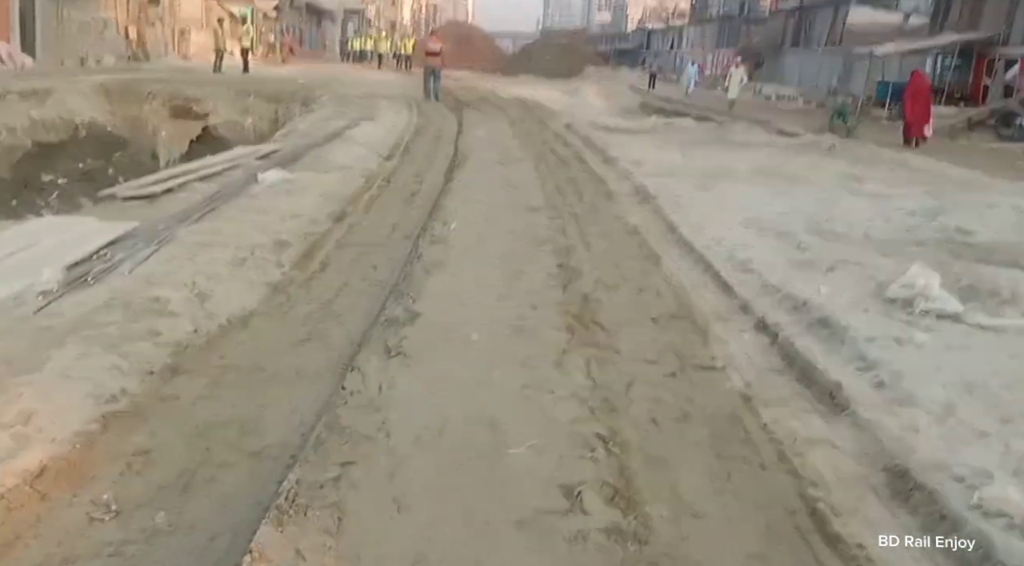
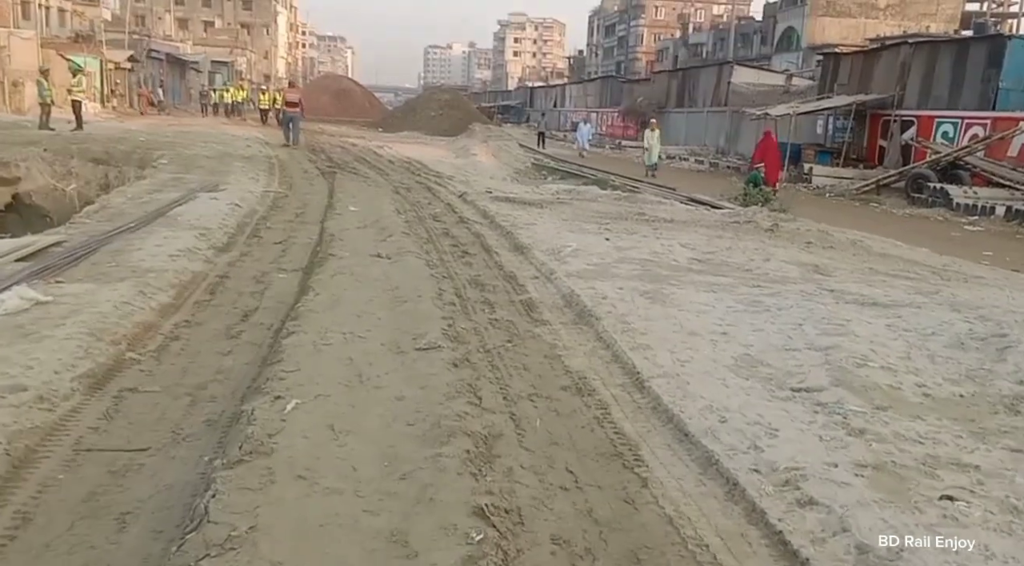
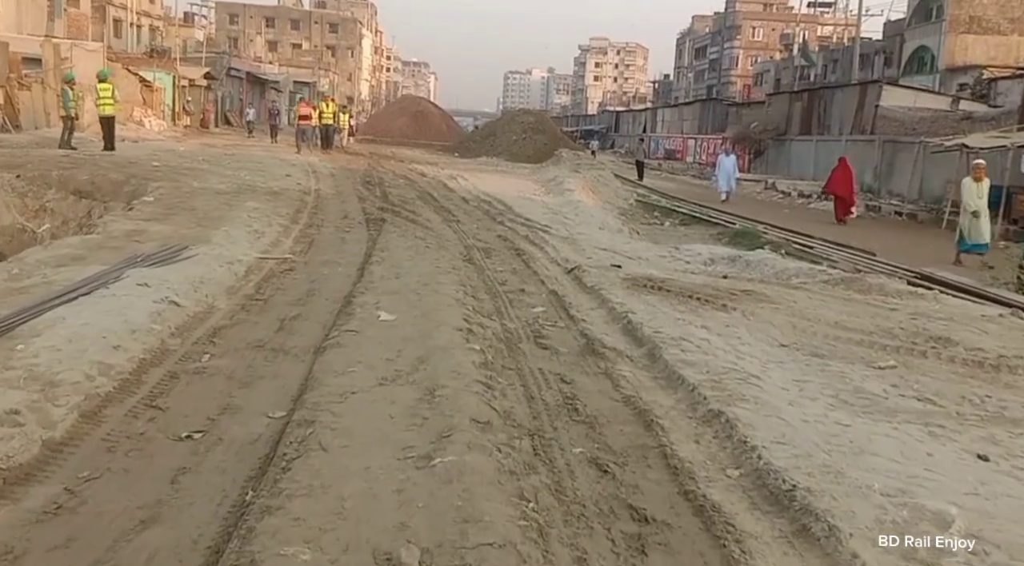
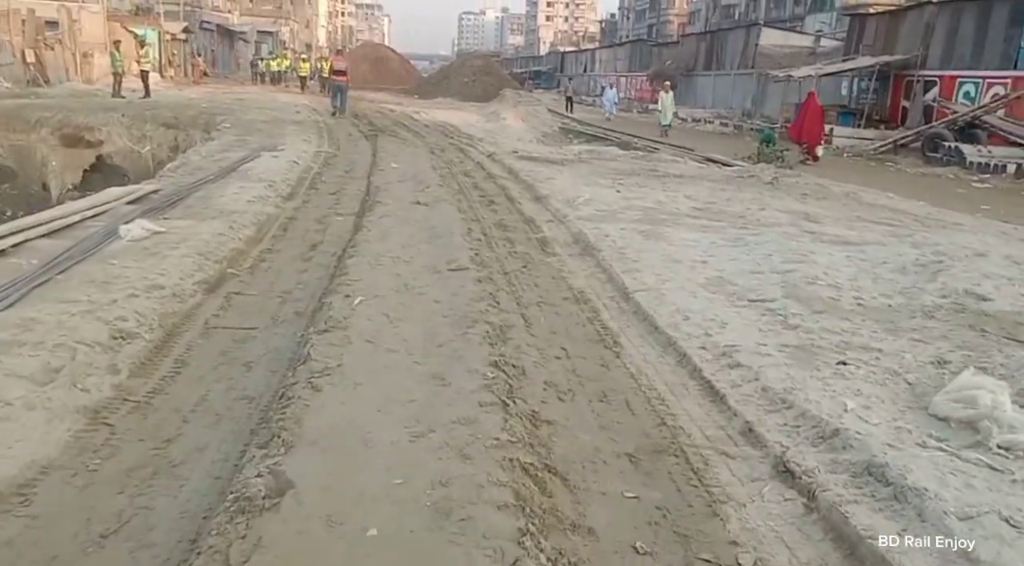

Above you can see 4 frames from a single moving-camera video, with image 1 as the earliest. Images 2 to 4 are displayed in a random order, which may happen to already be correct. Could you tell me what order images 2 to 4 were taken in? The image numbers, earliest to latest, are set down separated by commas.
4, 2, 3
